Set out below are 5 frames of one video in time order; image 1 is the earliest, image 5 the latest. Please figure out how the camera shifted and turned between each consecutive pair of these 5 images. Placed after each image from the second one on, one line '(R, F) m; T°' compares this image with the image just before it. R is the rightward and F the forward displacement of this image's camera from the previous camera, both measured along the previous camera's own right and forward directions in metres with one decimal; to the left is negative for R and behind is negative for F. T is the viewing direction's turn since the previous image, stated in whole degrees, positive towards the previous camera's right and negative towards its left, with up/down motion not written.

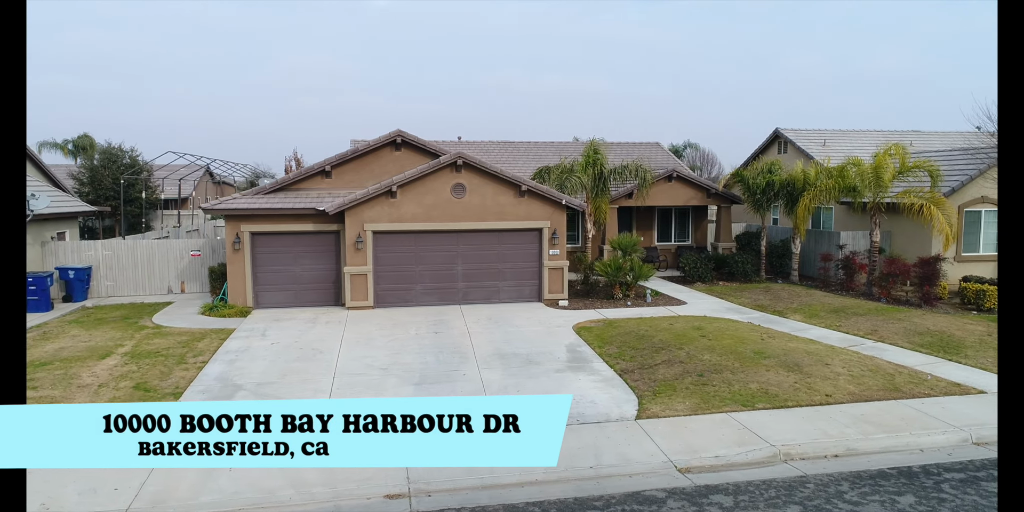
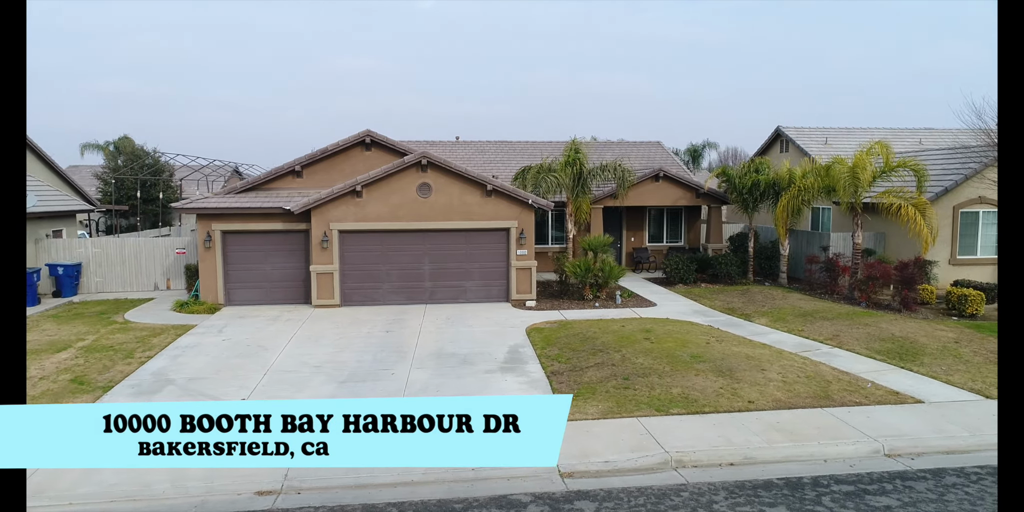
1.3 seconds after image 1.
(+1.8, +0.1) m; -3°
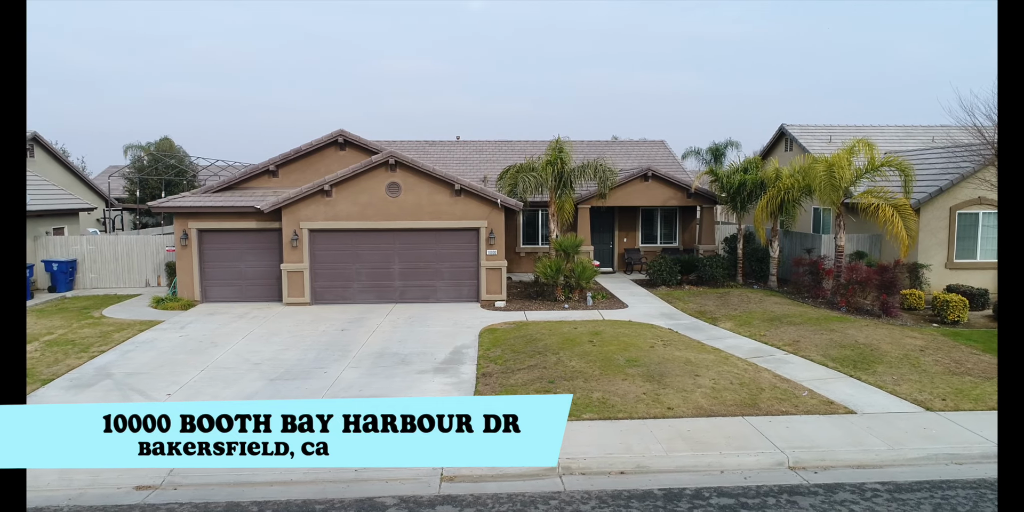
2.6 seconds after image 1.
(+1.7, +0.2) m; -3°
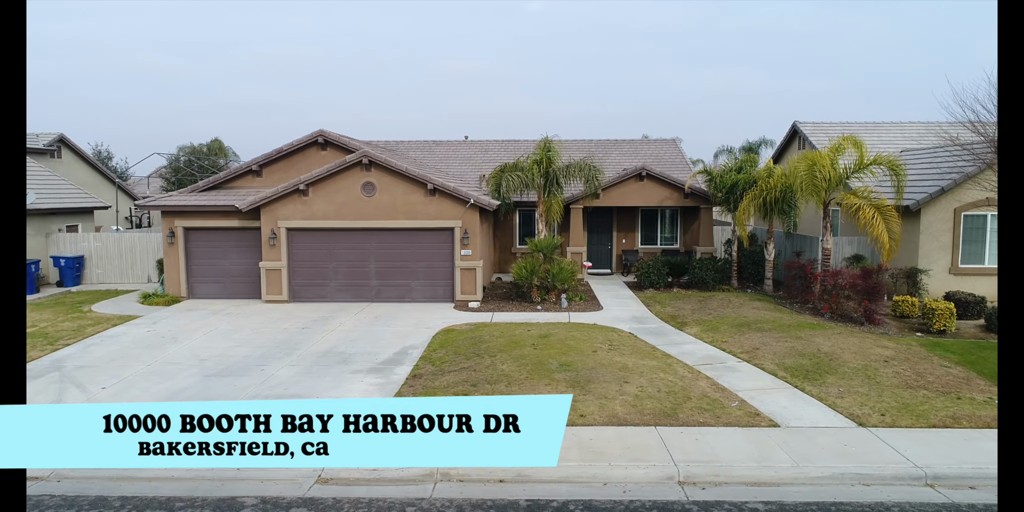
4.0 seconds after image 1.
(+1.9, +0.2) m; -4°
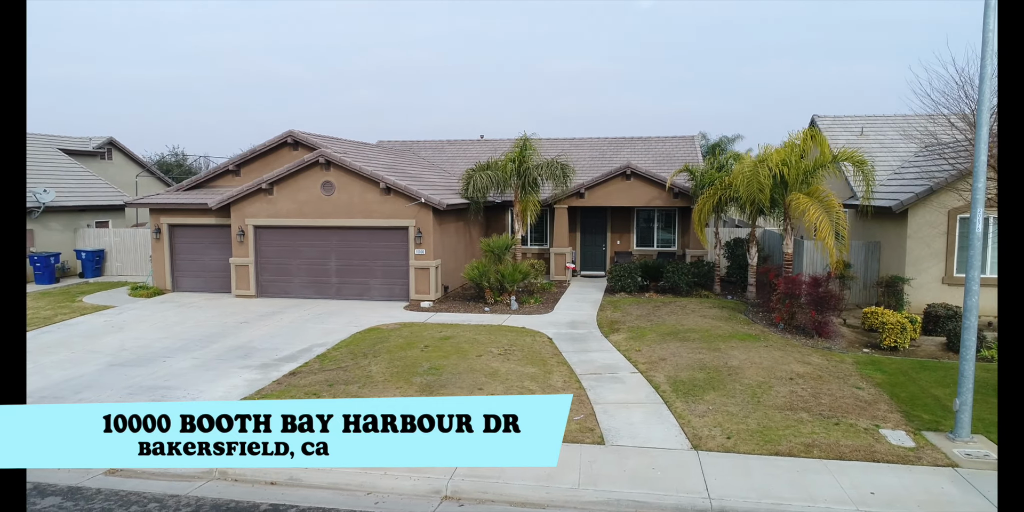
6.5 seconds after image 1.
(+3.4, +0.5) m; -8°
